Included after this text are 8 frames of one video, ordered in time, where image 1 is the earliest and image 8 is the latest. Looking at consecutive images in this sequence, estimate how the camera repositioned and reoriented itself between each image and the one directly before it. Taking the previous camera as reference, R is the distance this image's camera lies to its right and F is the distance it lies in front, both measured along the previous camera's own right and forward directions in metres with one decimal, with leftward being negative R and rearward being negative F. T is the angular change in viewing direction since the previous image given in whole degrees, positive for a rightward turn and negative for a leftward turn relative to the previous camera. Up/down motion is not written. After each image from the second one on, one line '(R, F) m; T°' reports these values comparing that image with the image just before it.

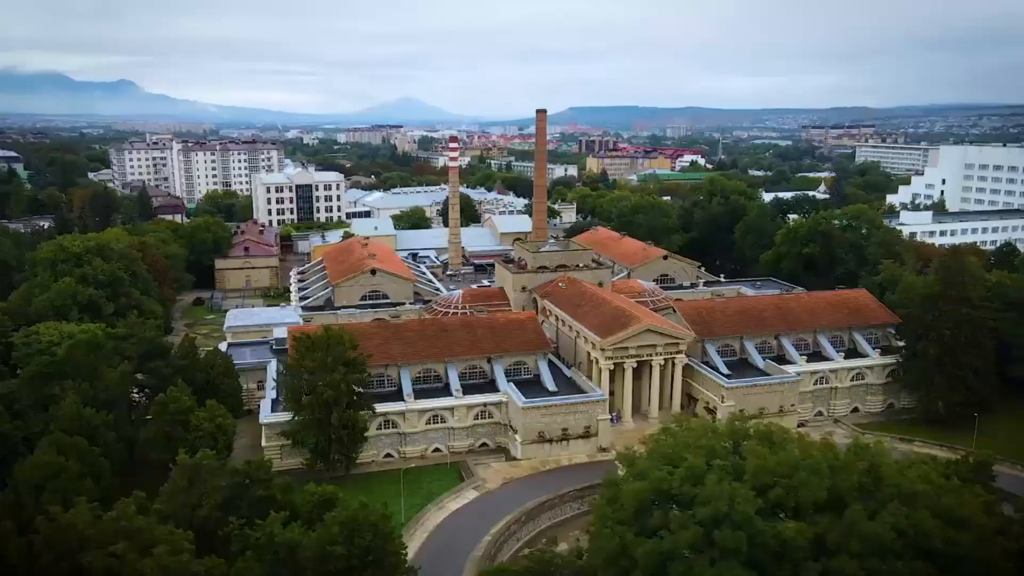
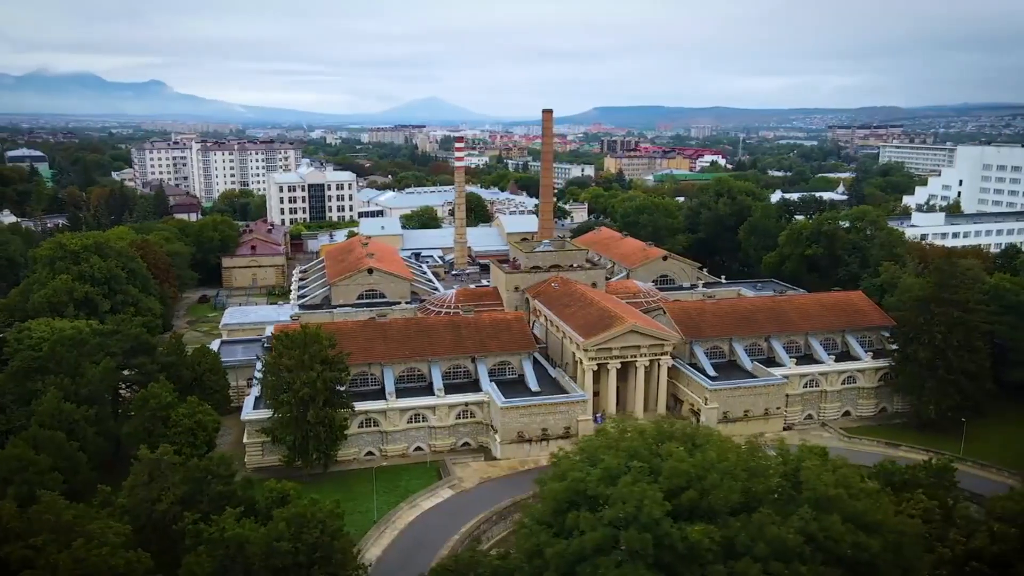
(+2.1, 0.0) m; -2°
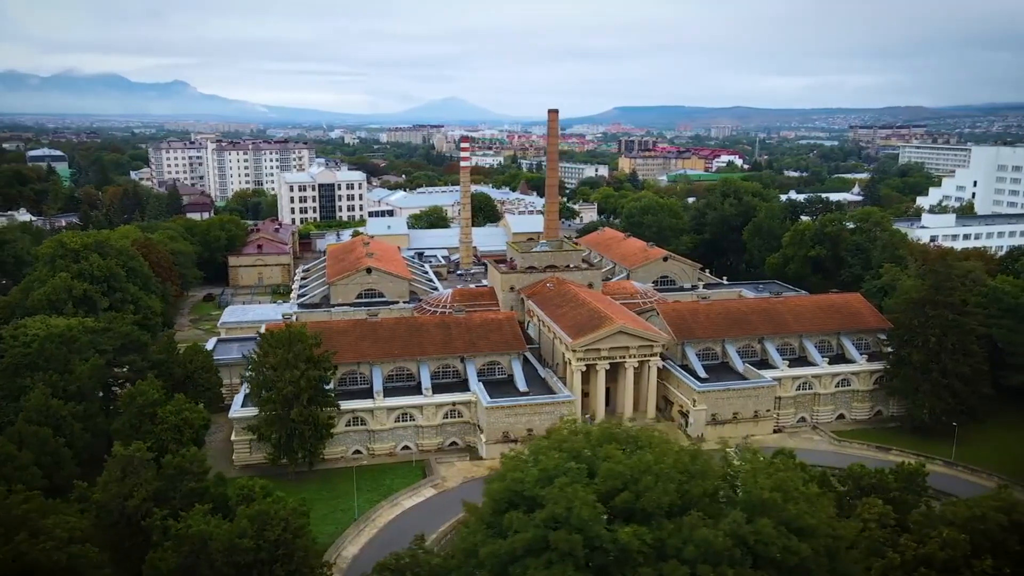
(+1.6, 0.0) m; -1°
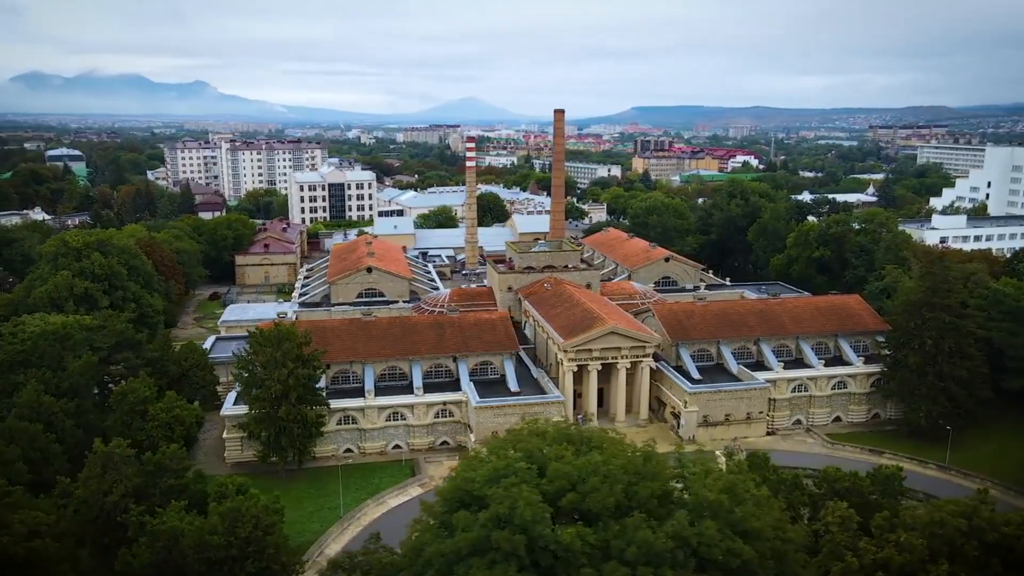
(+1.3, 0.0) m; -1°
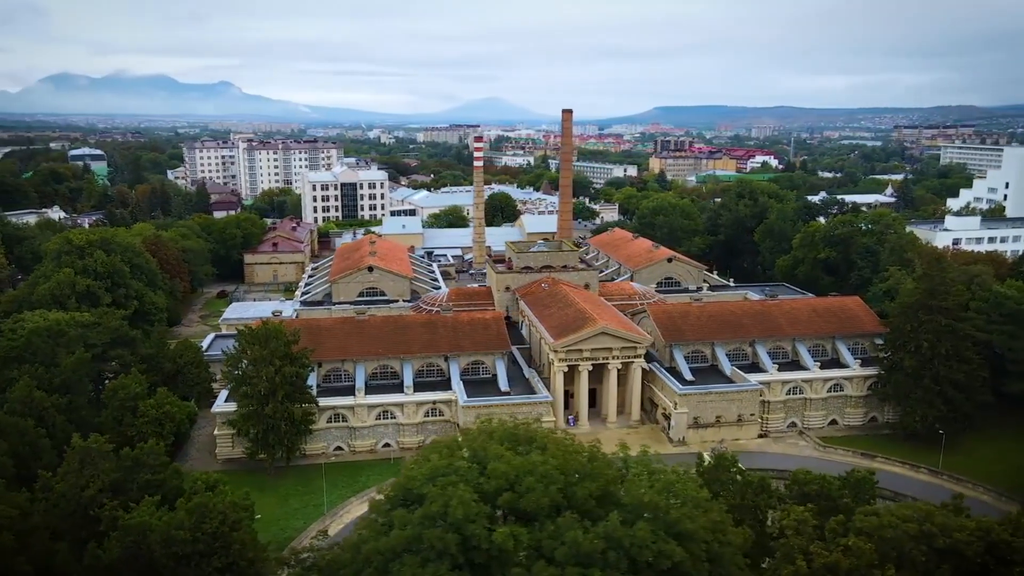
(+1.6, 0.0) m; -1°
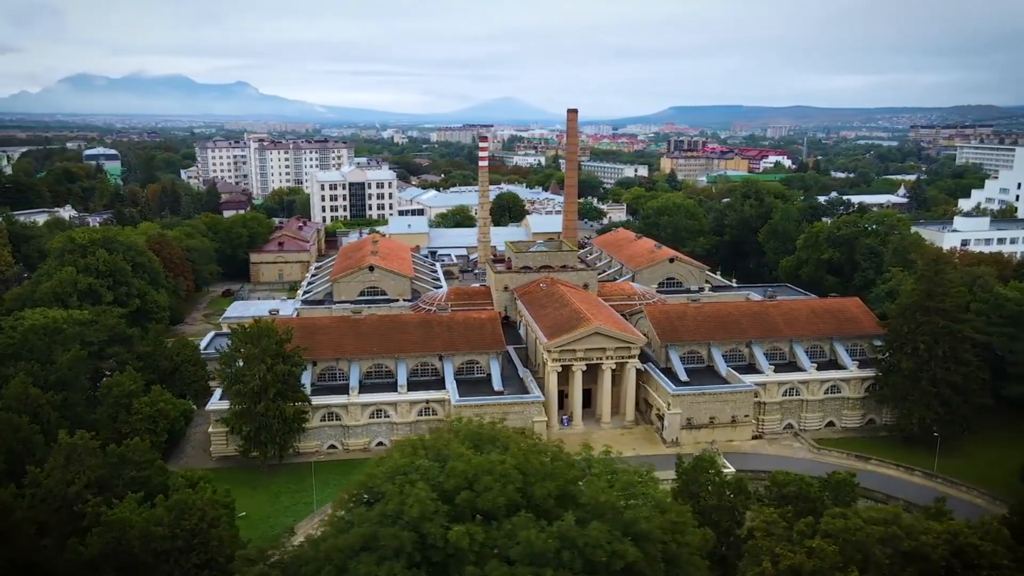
(+1.0, 0.0) m; -1°
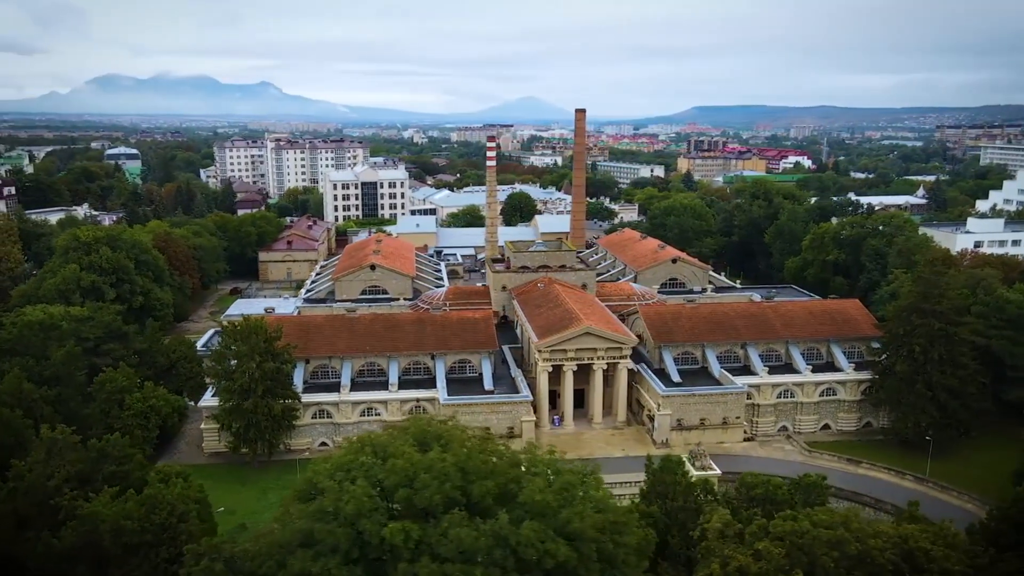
(+1.5, 0.0) m; -1°
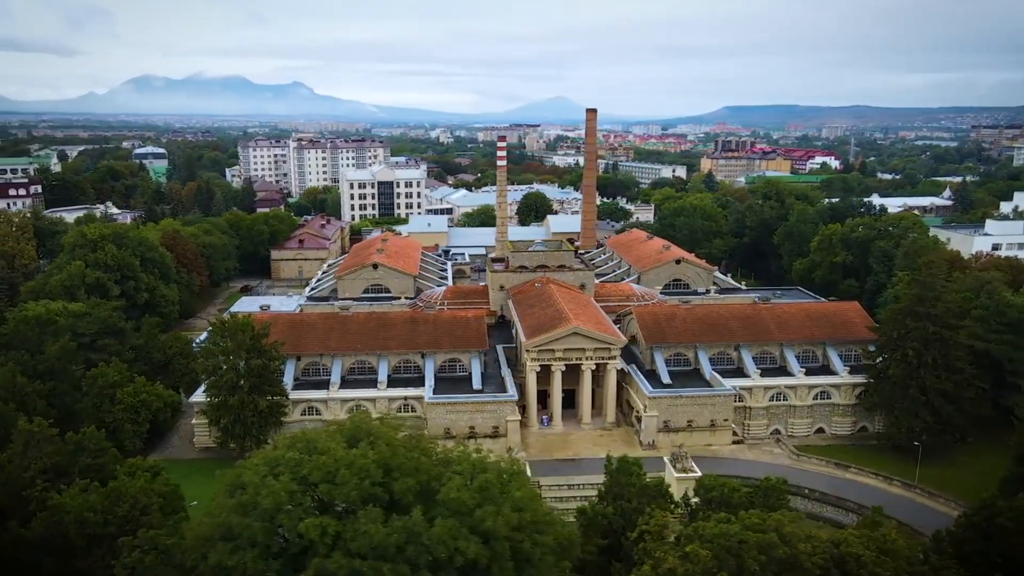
(+2.0, 0.0) m; -2°
